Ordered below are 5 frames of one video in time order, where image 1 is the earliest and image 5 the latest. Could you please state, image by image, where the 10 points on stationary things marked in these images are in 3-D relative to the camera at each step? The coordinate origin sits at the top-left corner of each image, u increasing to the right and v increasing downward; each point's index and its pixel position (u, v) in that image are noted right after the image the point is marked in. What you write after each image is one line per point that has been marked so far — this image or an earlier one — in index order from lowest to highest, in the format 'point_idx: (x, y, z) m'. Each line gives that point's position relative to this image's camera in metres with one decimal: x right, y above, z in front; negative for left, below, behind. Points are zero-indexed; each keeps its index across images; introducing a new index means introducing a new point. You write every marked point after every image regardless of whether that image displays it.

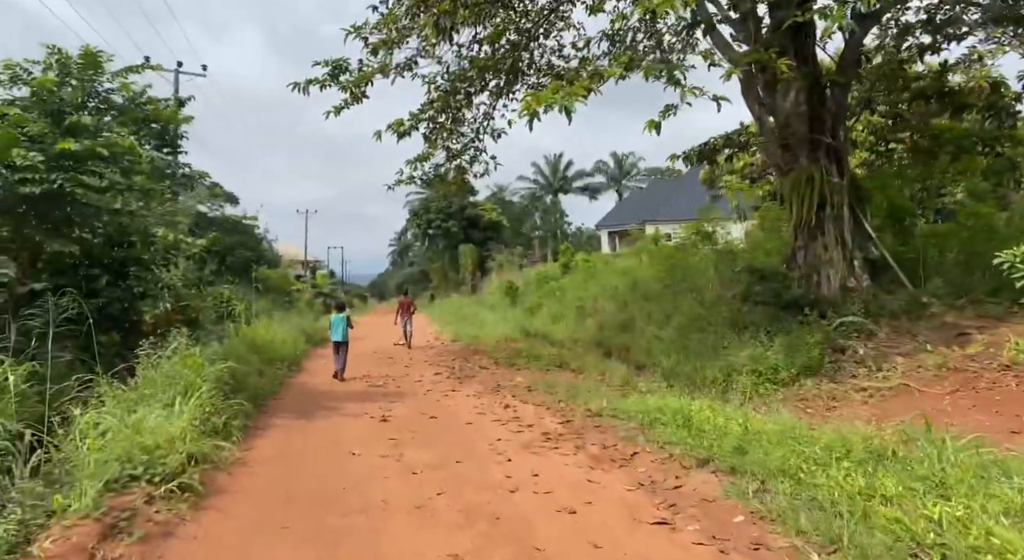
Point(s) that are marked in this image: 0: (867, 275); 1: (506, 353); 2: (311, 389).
0: (+4.6, +0.1, +9.8) m
1: (-0.2, -1.2, +12.8) m
2: (-2.7, -1.5, +9.8) m
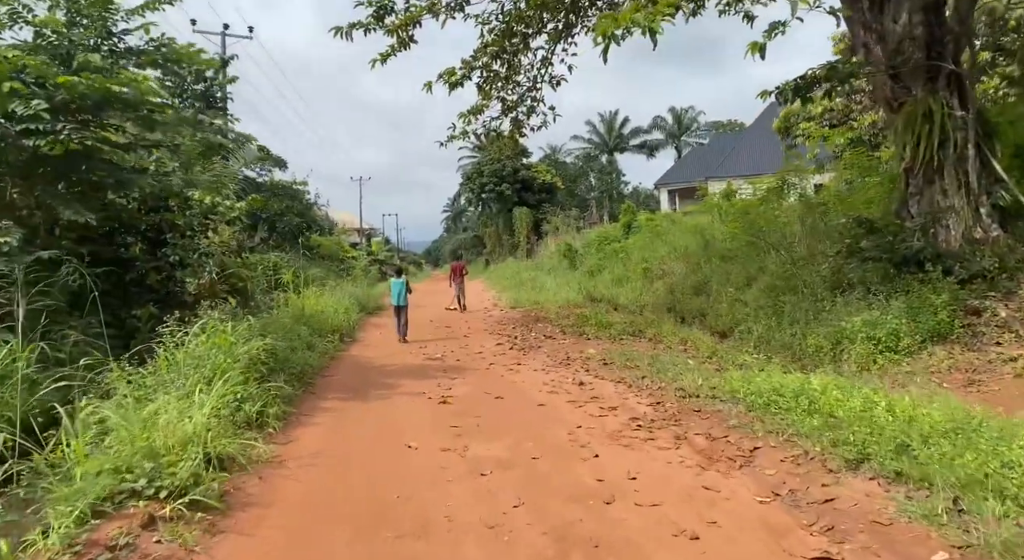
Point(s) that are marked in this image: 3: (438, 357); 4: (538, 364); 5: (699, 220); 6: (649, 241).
0: (+5.4, +0.6, +8.4) m
1: (+0.8, -0.6, +11.8) m
2: (-1.9, -1.1, +9.0) m
3: (-1.1, -1.0, +9.5) m
4: (+0.2, -0.9, +8.2) m
5: (+3.7, +1.2, +15.5) m
6: (+2.9, +0.9, +16.5) m
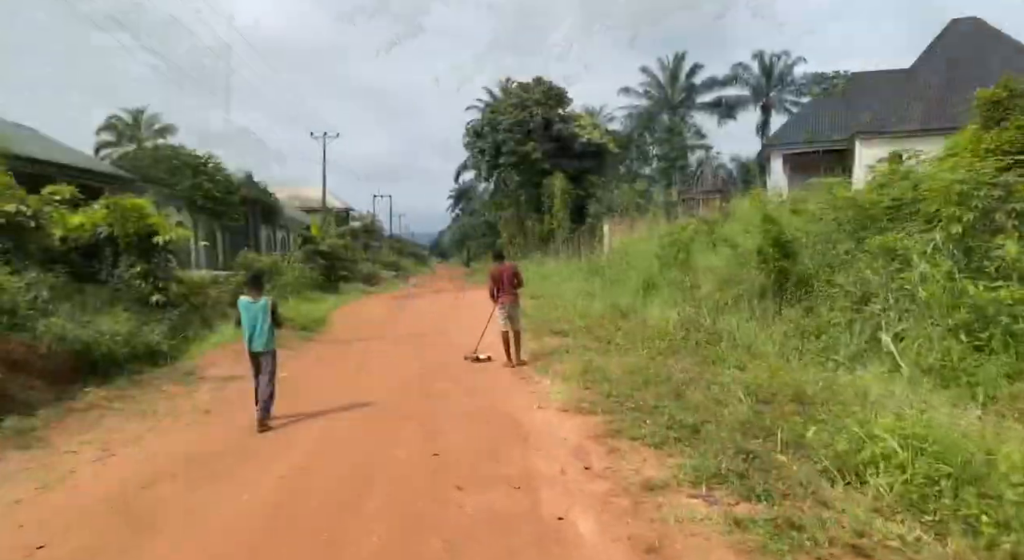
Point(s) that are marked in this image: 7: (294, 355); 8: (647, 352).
0: (+5.6, +0.4, +7.4) m
1: (+1.1, -0.8, +10.8) m
2: (-1.6, -1.1, +8.1) m
3: (-0.8, -1.1, +8.6) m
4: (+0.4, -1.0, +7.3) m
5: (+4.2, +1.0, +14.5) m
6: (+3.4, +0.6, +15.5) m
7: (-3.1, -1.0, +10.8) m
8: (+1.4, -0.7, +7.7) m
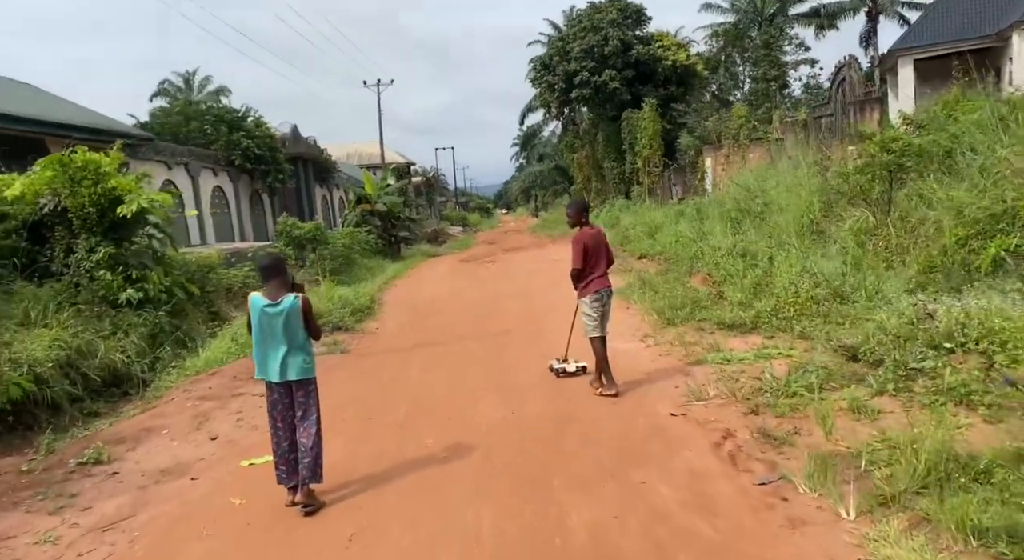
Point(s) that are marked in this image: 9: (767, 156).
0: (+6.6, +0.7, +2.4) m
1: (+2.4, -0.4, +6.3) m
2: (-0.5, -1.1, +3.9) m
3: (+0.3, -1.0, +4.3) m
4: (+1.4, -1.0, +2.8) m
5: (+5.7, +1.7, +9.6) m
6: (+5.0, +1.4, +10.7) m
7: (-1.7, -0.9, +6.7) m
8: (+2.4, -0.6, +3.2) m
9: (+6.1, +2.9, +17.9) m
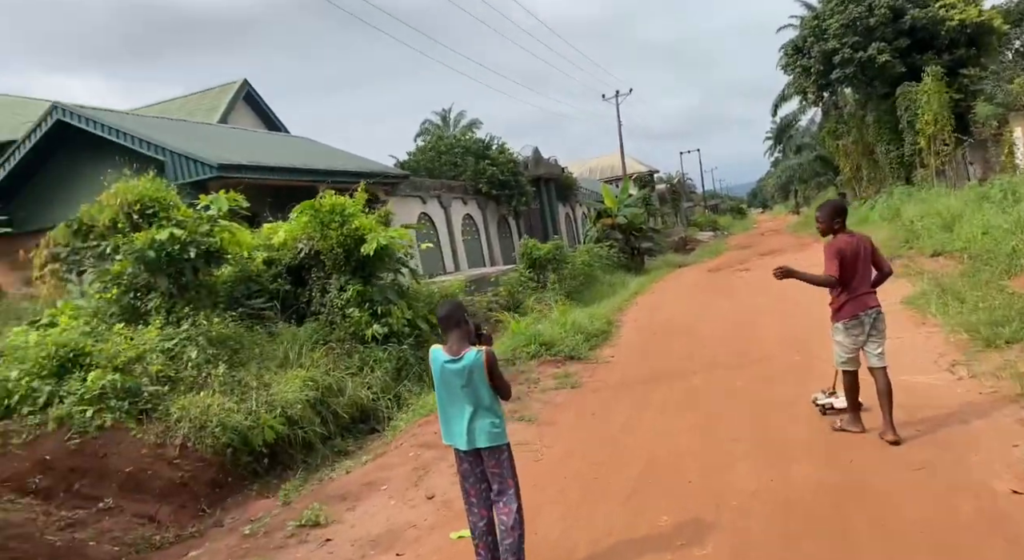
0: (+6.6, +0.9, -0.7) m
1: (+4.0, -0.4, +4.3) m
2: (+0.5, -1.3, +3.0) m
3: (+1.4, -1.1, +3.1) m
4: (+1.9, -1.0, +1.4) m
5: (+8.1, +1.9, +6.4) m
6: (+7.8, +1.5, +7.6) m
7: (+0.3, -1.1, +6.1) m
8: (+3.0, -0.6, +1.4) m
9: (+11.1, +3.1, +14.2) m
